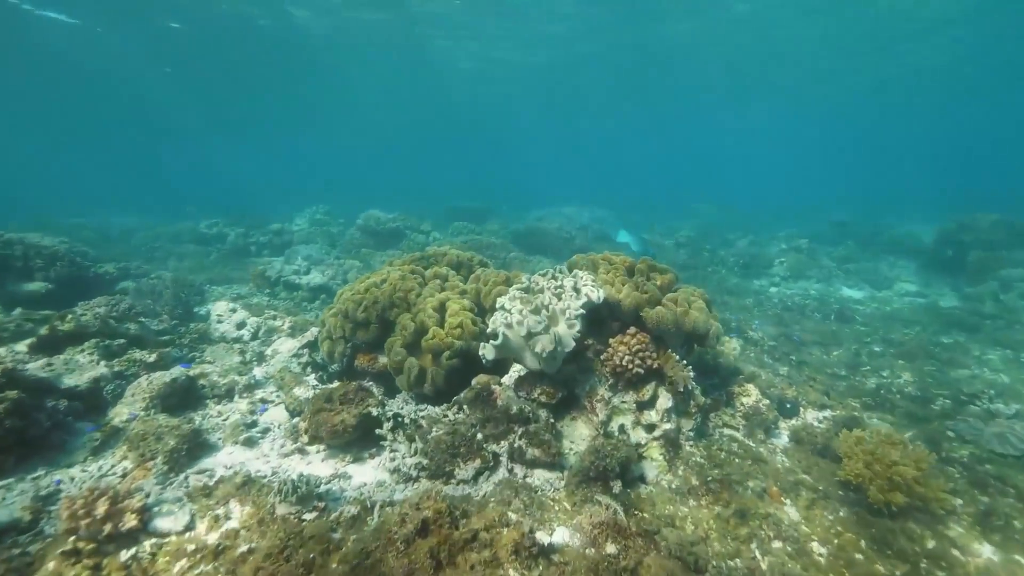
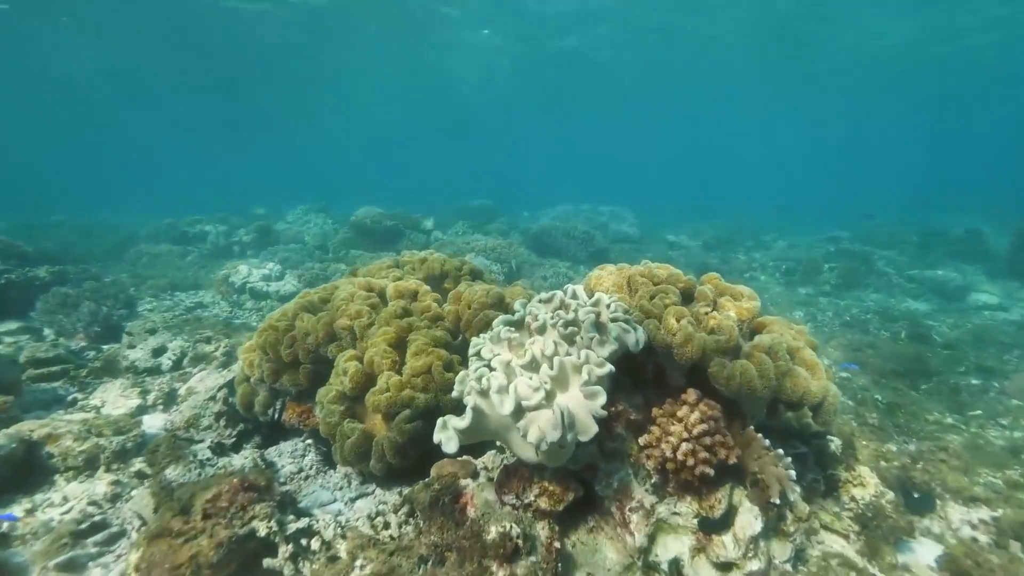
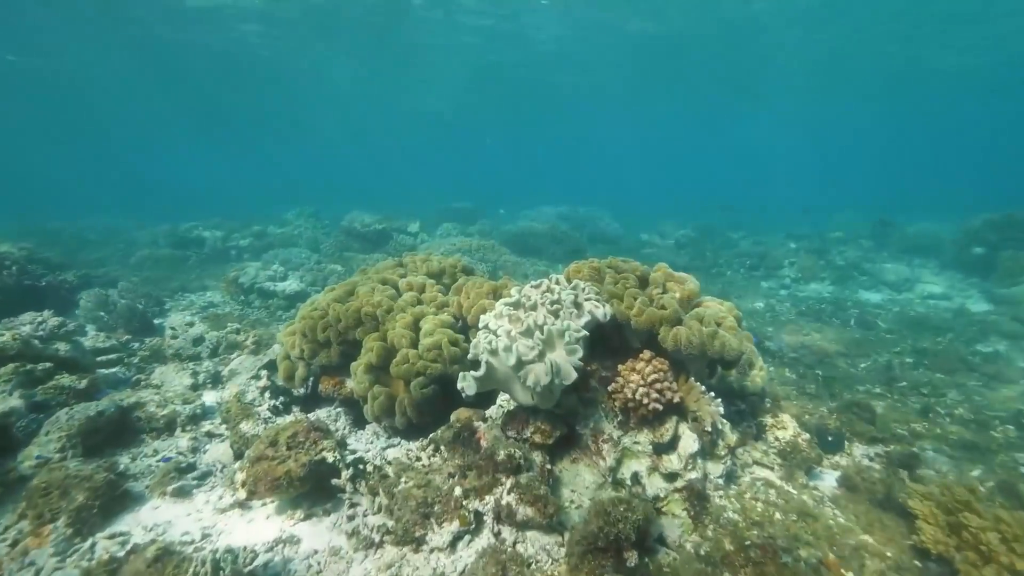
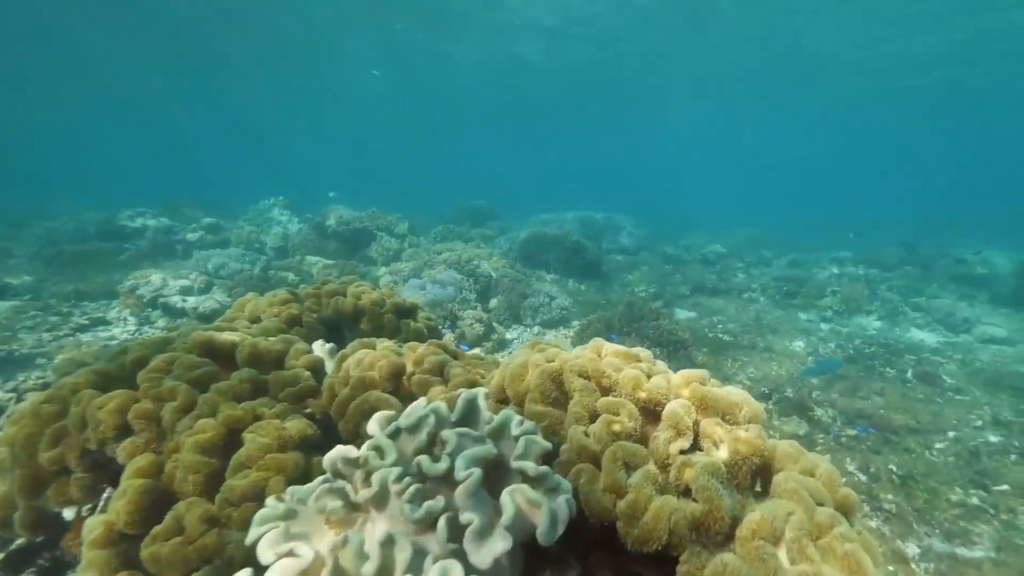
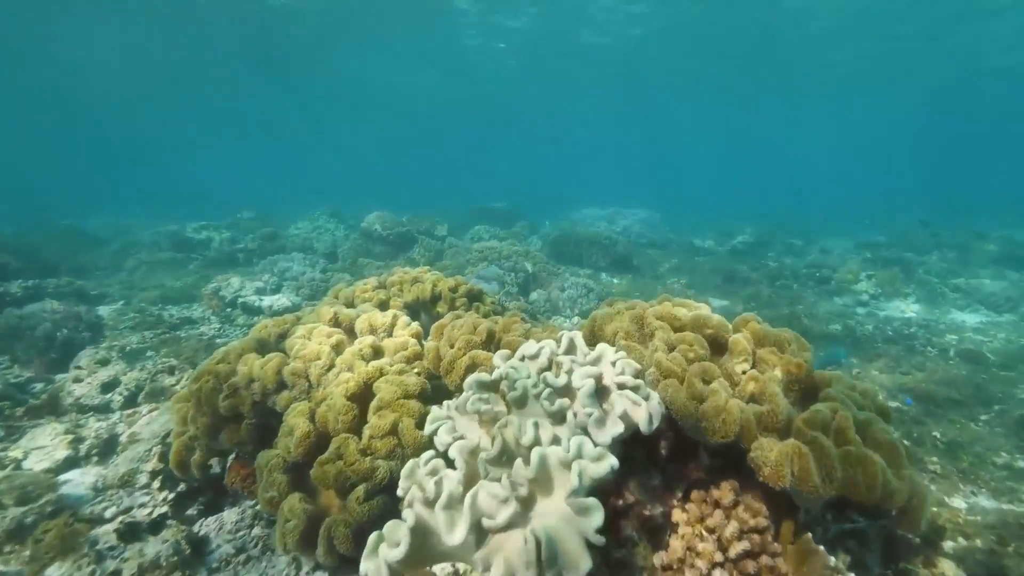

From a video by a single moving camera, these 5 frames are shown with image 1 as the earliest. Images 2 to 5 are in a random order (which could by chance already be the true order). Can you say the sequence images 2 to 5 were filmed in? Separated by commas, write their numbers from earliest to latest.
3, 2, 5, 4
